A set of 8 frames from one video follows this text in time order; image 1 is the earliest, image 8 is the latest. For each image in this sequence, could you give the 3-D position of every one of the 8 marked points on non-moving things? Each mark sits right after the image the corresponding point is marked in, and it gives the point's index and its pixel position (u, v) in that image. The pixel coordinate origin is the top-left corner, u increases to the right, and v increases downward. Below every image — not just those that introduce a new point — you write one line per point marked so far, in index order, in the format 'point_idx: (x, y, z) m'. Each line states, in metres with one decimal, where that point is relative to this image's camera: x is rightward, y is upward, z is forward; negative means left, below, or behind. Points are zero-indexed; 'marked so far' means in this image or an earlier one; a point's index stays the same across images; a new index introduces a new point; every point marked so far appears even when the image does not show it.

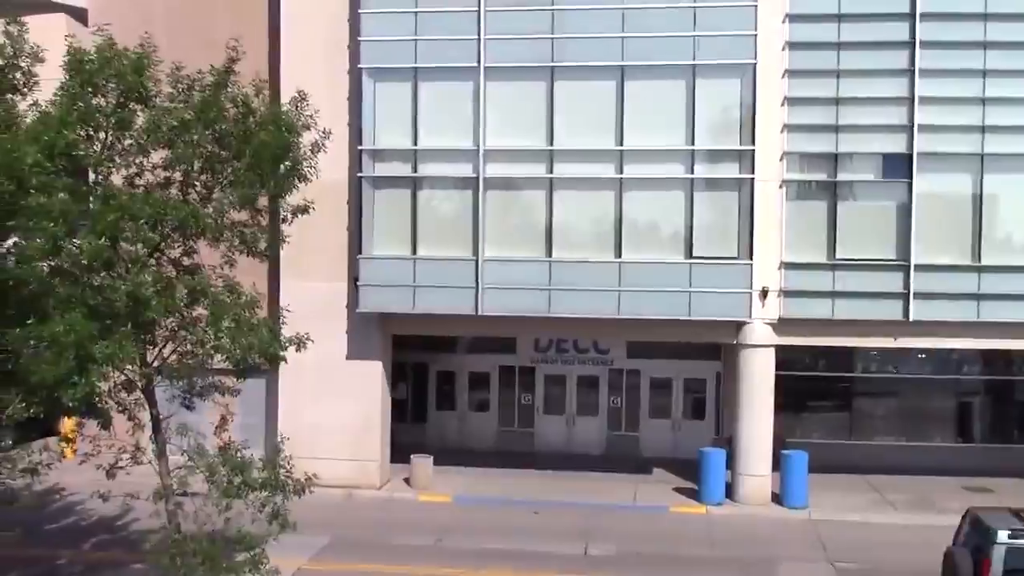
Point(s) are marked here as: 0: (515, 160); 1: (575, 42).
0: (0.0, +1.9, +16.2) m
1: (+0.9, +3.7, +15.9) m
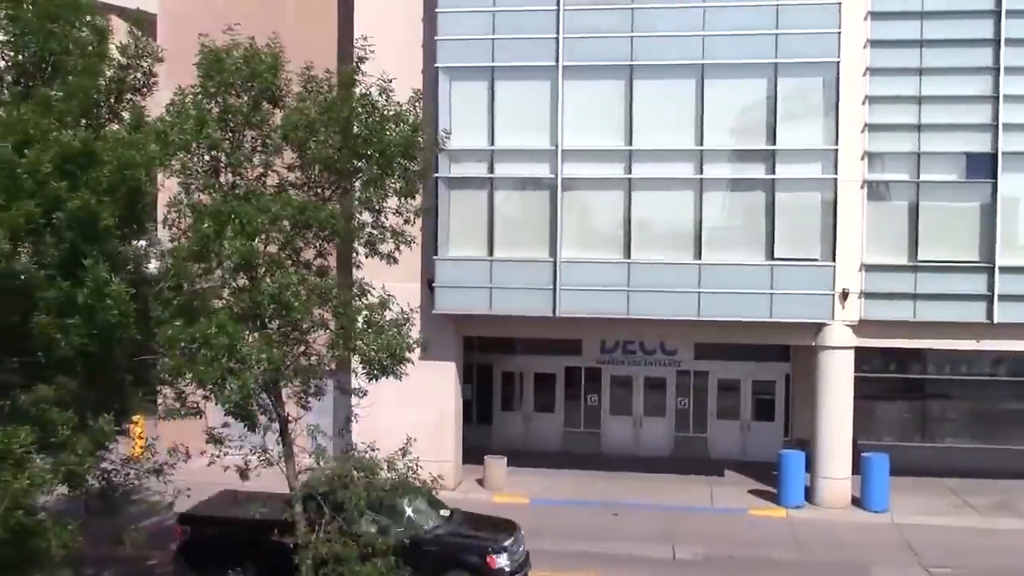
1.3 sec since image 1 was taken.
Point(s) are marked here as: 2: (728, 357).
0: (+1.2, +1.9, +16.1) m
1: (+2.1, +3.6, +15.8) m
2: (+4.0, -1.3, +20.0) m
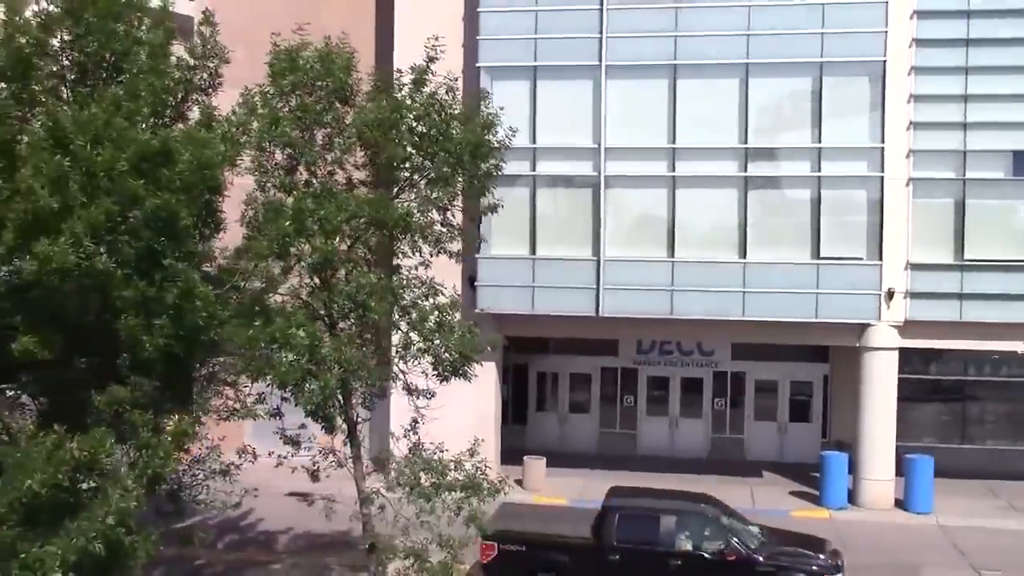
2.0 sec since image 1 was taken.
0: (+1.8, +1.9, +16.0) m
1: (+2.7, +3.6, +15.7) m
2: (+4.7, -1.3, +19.9) m
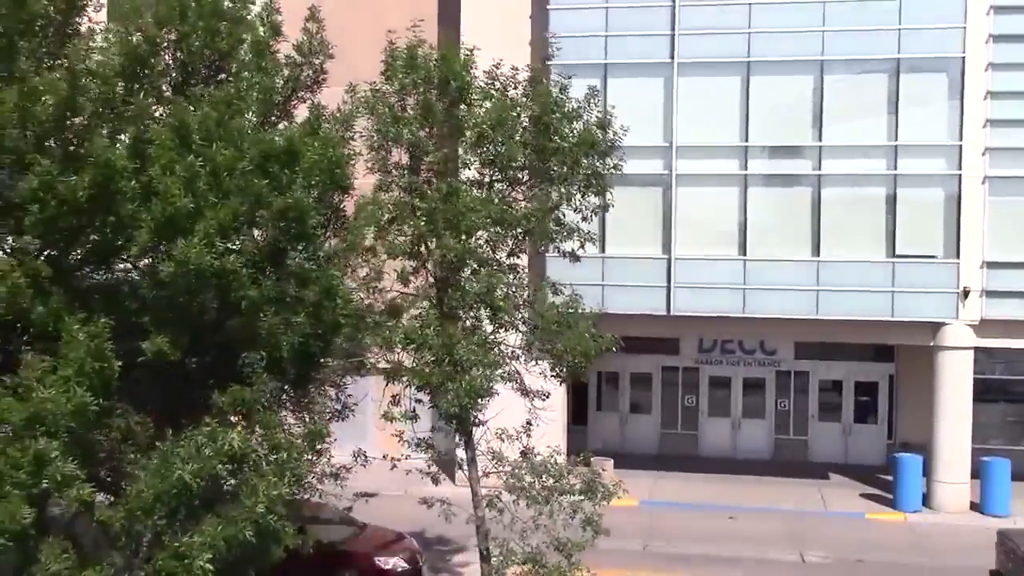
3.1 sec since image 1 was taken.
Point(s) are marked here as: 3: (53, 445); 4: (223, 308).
0: (+2.9, +1.9, +15.8) m
1: (+3.8, +3.7, +15.6) m
2: (+5.8, -1.3, +19.7) m
3: (-2.7, -0.9, +6.3) m
4: (-1.9, -0.1, +7.1) m
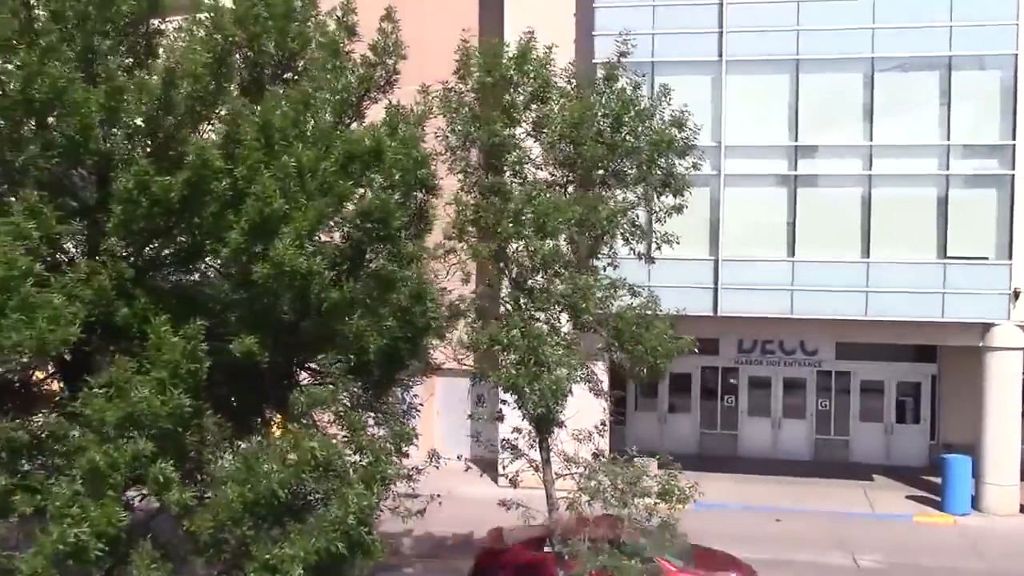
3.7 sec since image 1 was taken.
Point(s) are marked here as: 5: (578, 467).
0: (+3.6, +1.9, +15.7) m
1: (+4.5, +3.7, +15.5) m
2: (+6.5, -1.3, +19.5) m
3: (-2.1, -0.9, +6.2) m
4: (-1.4, -0.1, +7.0) m
5: (+0.5, -1.4, +8.3) m
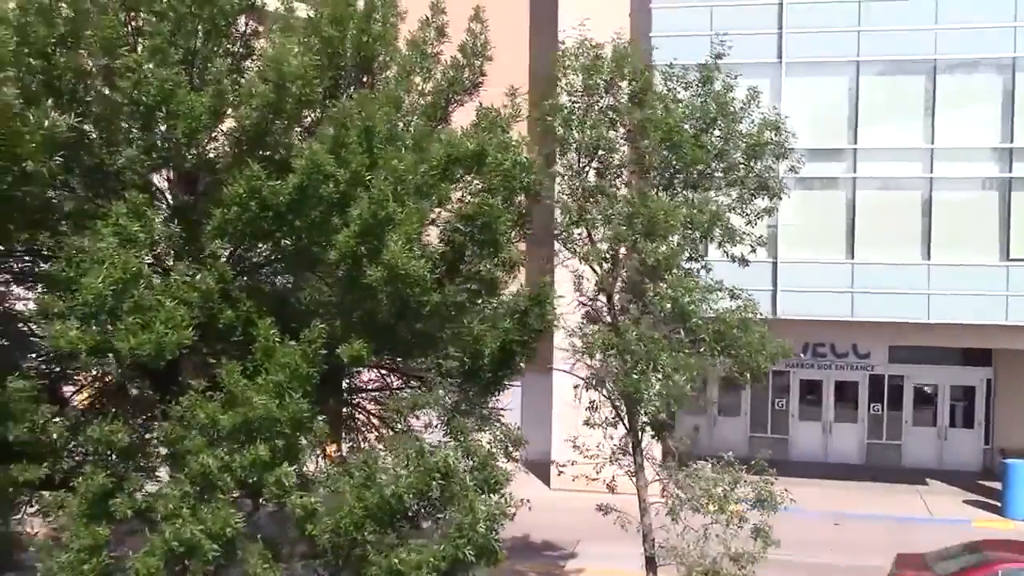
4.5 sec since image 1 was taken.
0: (+4.4, +1.9, +15.6) m
1: (+5.3, +3.6, +15.3) m
2: (+7.4, -1.3, +19.3) m
3: (-1.4, -0.9, +6.2) m
4: (-0.7, -0.2, +7.0) m
5: (+1.2, -1.4, +8.2) m
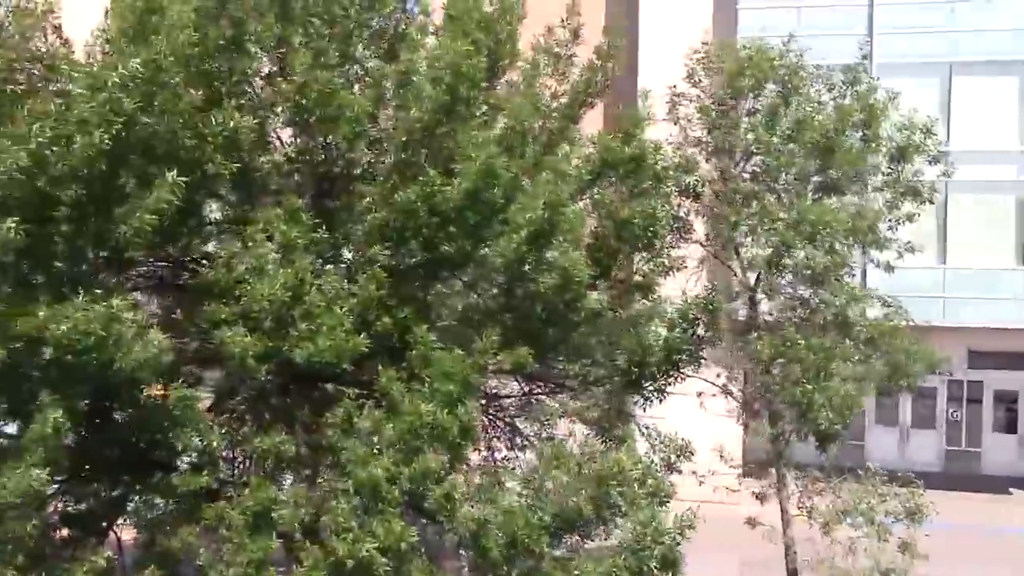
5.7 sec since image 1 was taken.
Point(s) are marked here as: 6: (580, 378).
0: (+5.6, +1.8, +15.4) m
1: (+6.5, +3.5, +15.1) m
2: (+8.7, -1.4, +19.0) m
3: (-0.4, -1.0, +6.1) m
4: (+0.4, -0.2, +6.9) m
5: (+2.3, -1.5, +8.1) m
6: (+0.5, -0.6, +7.5) m
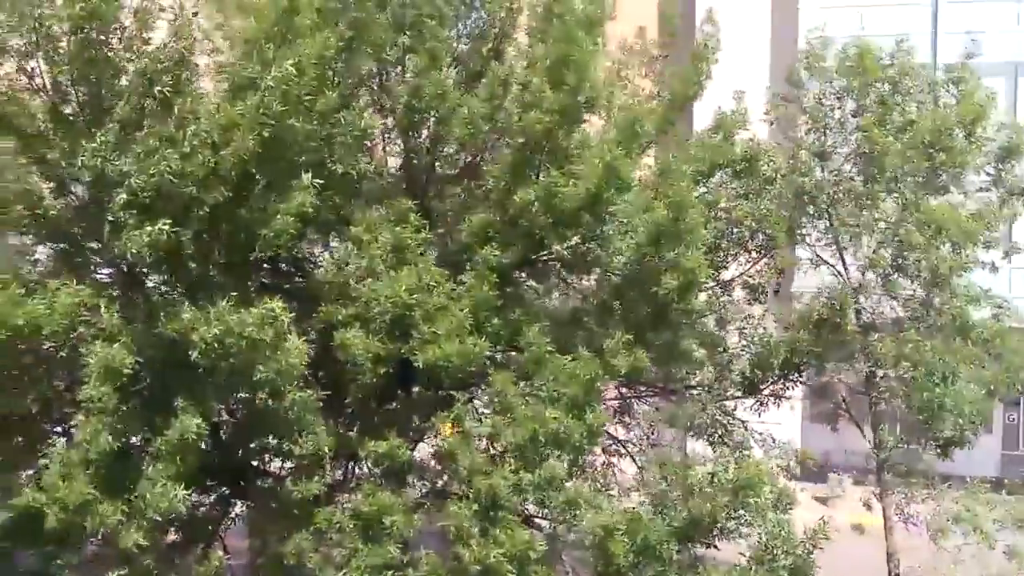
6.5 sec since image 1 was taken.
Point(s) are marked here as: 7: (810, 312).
0: (+6.5, +1.8, +15.2) m
1: (+7.4, +3.5, +14.9) m
2: (+9.6, -1.4, +18.8) m
3: (+0.3, -1.0, +6.0) m
4: (+1.1, -0.2, +6.8) m
5: (+3.0, -1.5, +7.9) m
6: (+1.2, -0.6, +7.4) m
7: (+2.0, -0.2, +7.3) m
